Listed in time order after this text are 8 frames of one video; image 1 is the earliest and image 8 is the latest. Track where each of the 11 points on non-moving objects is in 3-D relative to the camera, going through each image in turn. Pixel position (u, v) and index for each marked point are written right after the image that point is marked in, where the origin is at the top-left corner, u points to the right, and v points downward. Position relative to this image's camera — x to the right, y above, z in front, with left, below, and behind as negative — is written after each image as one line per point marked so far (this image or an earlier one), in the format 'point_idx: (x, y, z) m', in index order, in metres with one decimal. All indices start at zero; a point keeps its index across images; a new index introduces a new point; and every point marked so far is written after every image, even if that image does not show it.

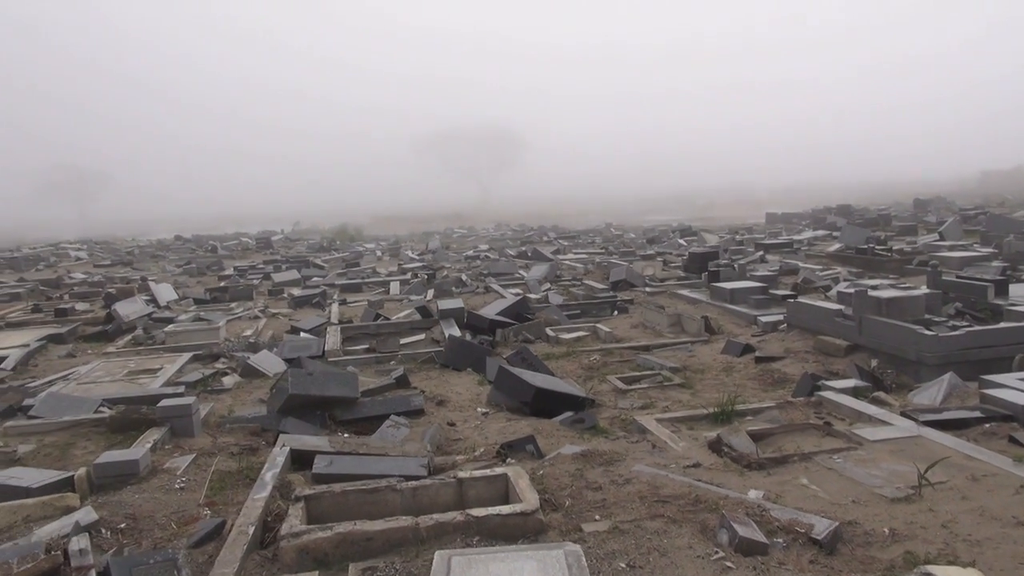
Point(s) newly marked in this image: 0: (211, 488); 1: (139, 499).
0: (-1.7, -1.1, +4.5) m
1: (-2.0, -1.1, +4.3) m
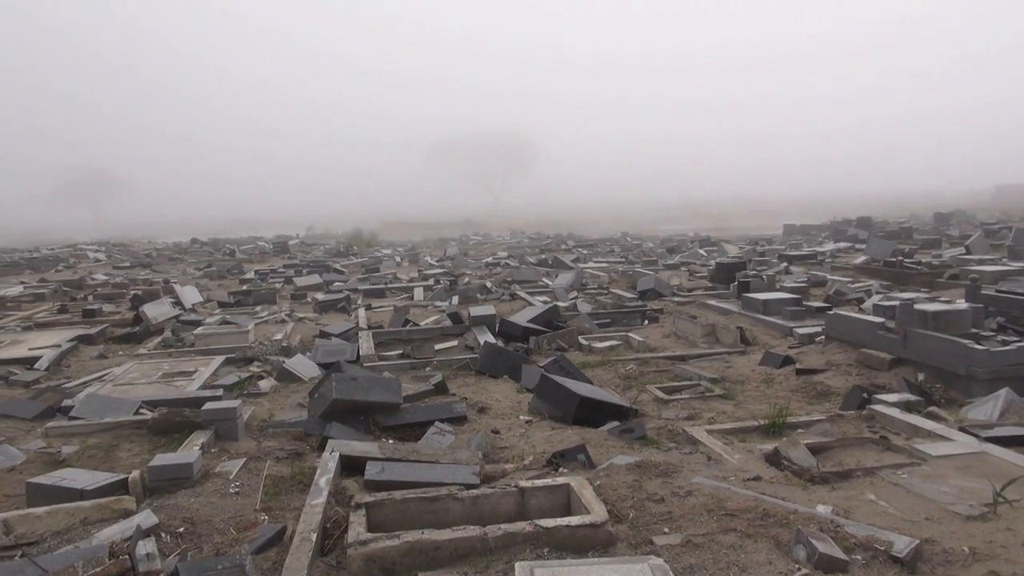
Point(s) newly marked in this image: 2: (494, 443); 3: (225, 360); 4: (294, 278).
0: (-1.4, -1.2, +4.5) m
1: (-1.7, -1.2, +4.3) m
2: (-0.1, -1.1, +5.8) m
3: (-3.2, -0.8, +8.8) m
4: (-5.2, +0.2, +18.9) m
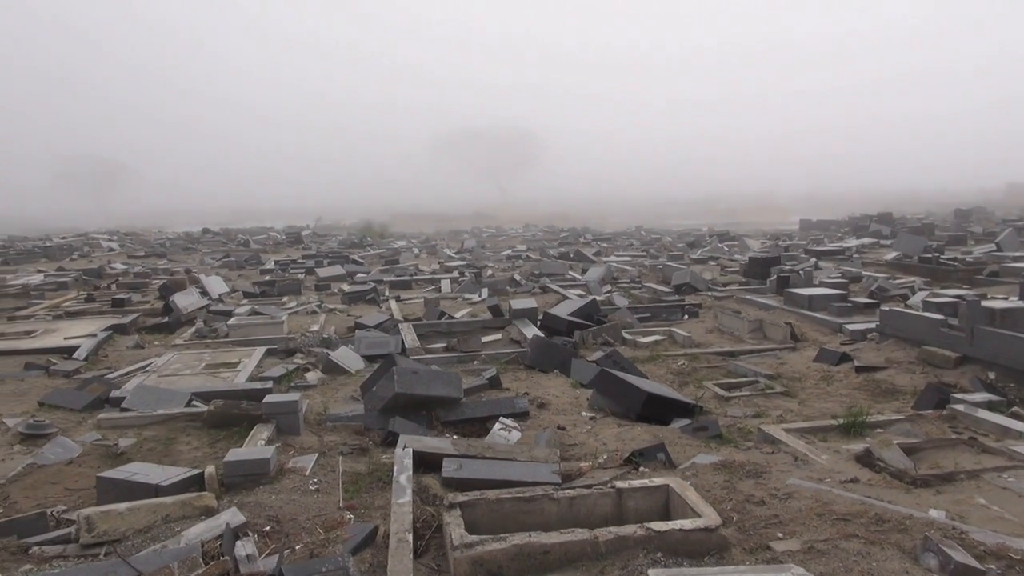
0: (-0.9, -1.1, +4.3) m
1: (-1.2, -1.1, +4.1) m
2: (+0.4, -1.1, +5.6) m
3: (-2.7, -0.7, +8.6) m
4: (-4.6, +0.4, +18.7) m
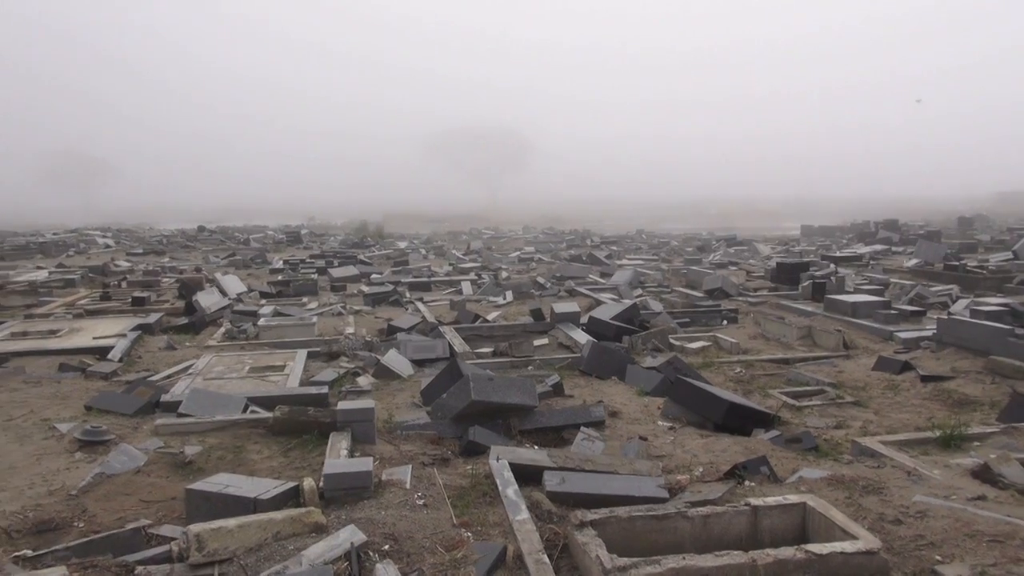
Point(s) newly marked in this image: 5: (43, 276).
0: (-0.3, -1.1, +4.1) m
1: (-0.6, -1.1, +3.9) m
2: (+0.9, -1.1, +5.4) m
3: (-2.1, -0.7, +8.3) m
4: (-4.3, +0.4, +18.4) m
5: (-10.3, +0.3, +17.4) m
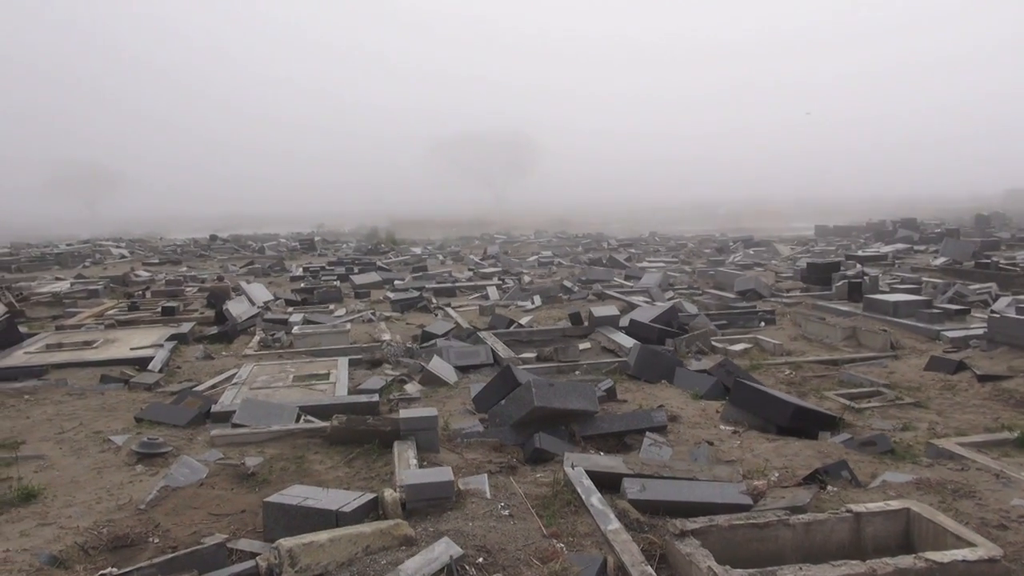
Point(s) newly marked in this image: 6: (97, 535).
0: (+0.1, -1.1, +4.0) m
1: (-0.2, -1.1, +3.8) m
2: (+1.4, -1.1, +5.3) m
3: (-1.7, -0.8, +8.2) m
4: (-3.8, +0.3, +18.4) m
5: (-9.8, 0.0, +17.4) m
6: (-2.1, -1.3, +4.0) m
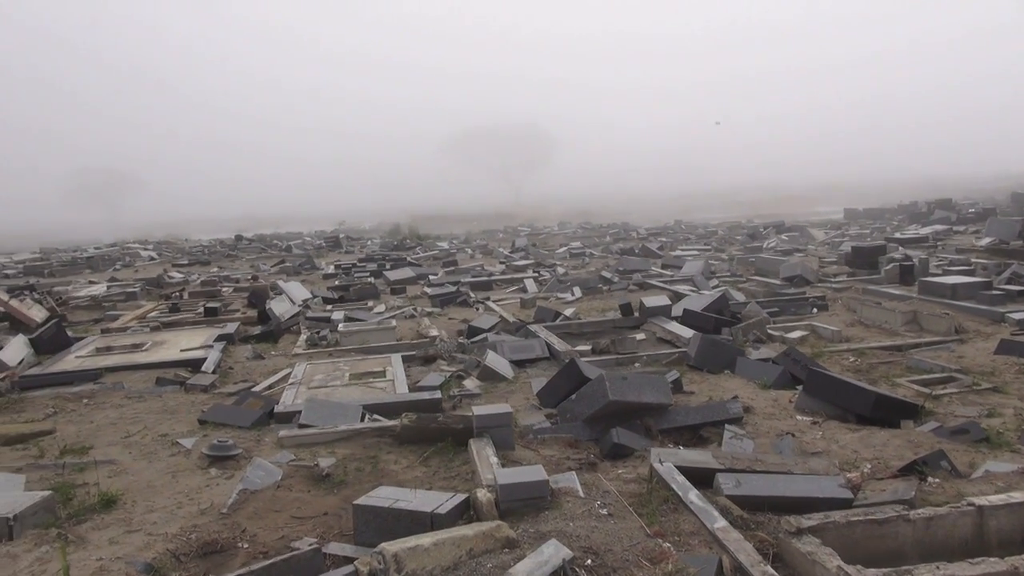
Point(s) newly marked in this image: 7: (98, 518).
0: (+0.6, -1.1, +3.8) m
1: (+0.3, -1.1, +3.7) m
2: (+1.9, -1.0, +5.2) m
3: (-1.1, -0.7, +8.2) m
4: (-3.0, +0.4, +18.3) m
5: (-9.0, 0.0, +17.4) m
6: (-1.6, -1.3, +4.0) m
7: (-2.2, -1.2, +4.3) m
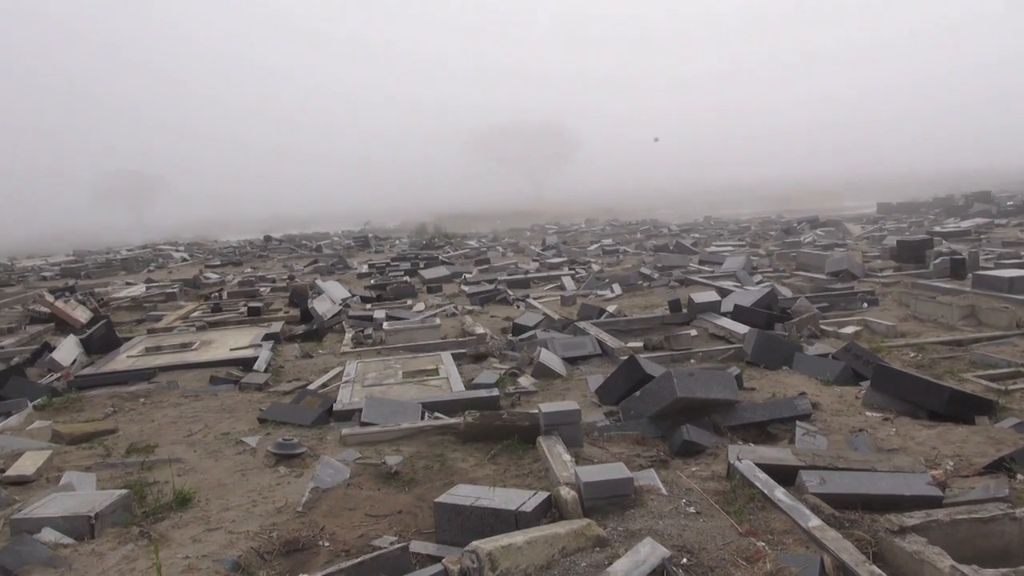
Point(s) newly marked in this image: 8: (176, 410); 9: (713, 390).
0: (+1.0, -1.1, +3.8) m
1: (+0.7, -1.1, +3.6) m
2: (+2.3, -1.0, +5.1) m
3: (-0.6, -0.7, +8.1) m
4: (-2.2, +0.4, +18.3) m
5: (-8.2, -0.1, +17.6) m
6: (-1.2, -1.3, +4.0) m
7: (-1.8, -1.2, +4.3) m
8: (-2.9, -1.0, +6.8) m
9: (+1.4, -0.7, +5.5) m
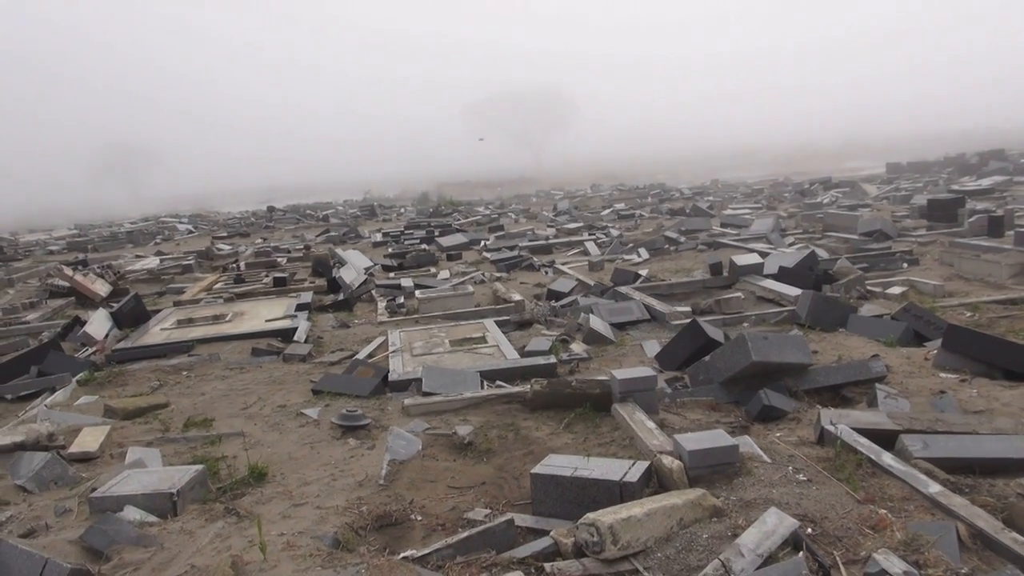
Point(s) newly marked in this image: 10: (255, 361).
0: (+1.5, -0.9, +3.6) m
1: (+1.2, -0.9, +3.5) m
2: (+2.8, -0.7, +4.9) m
3: (-0.1, -0.4, +8.0) m
4: (-1.8, +1.1, +18.1) m
5: (-7.8, +0.5, +17.4) m
6: (-0.7, -1.1, +3.8) m
7: (-1.4, -1.1, +4.2) m
8: (-2.4, -0.8, +6.6) m
9: (+1.8, -0.4, +5.3) m
10: (-2.4, -0.7, +7.3) m
